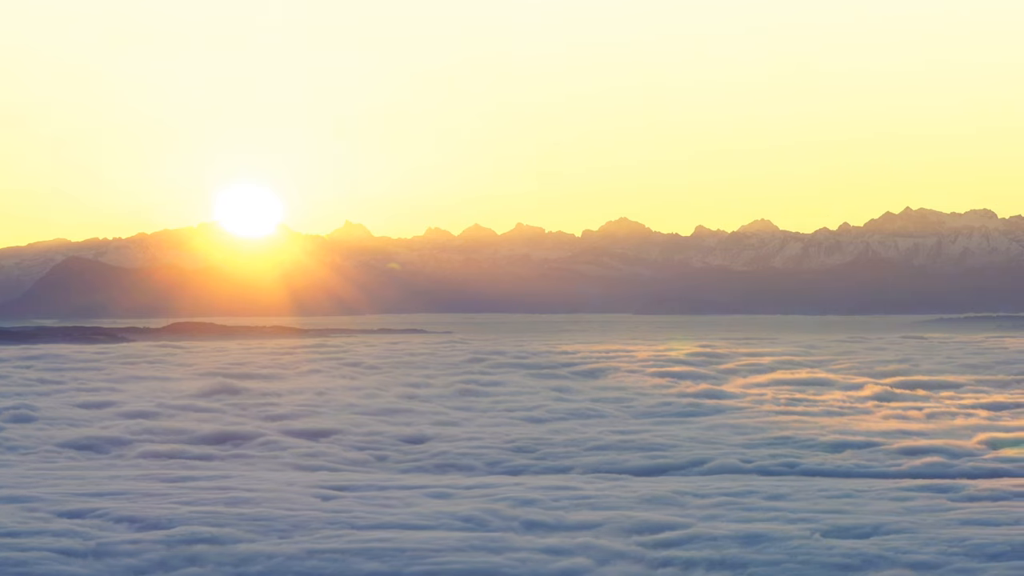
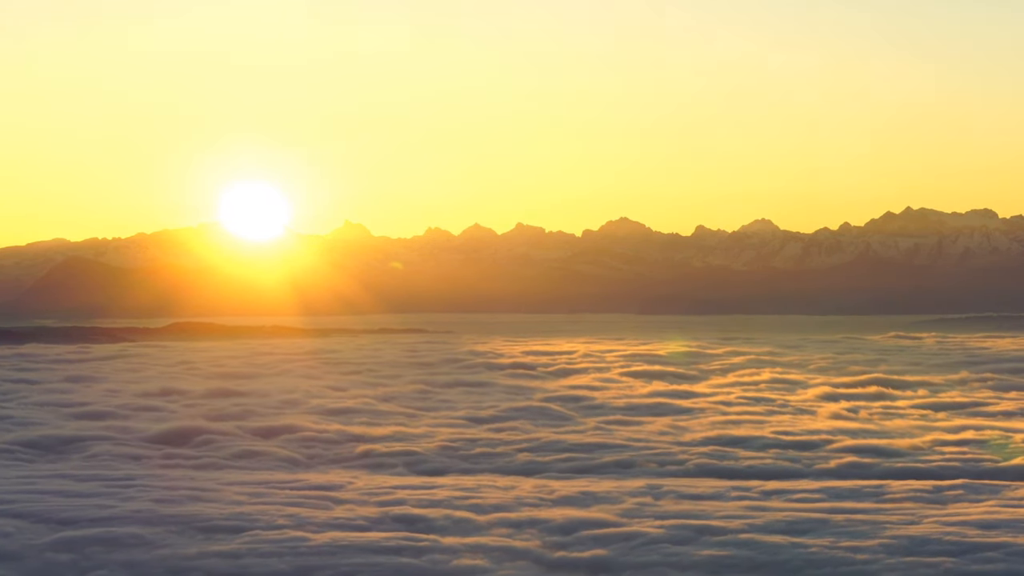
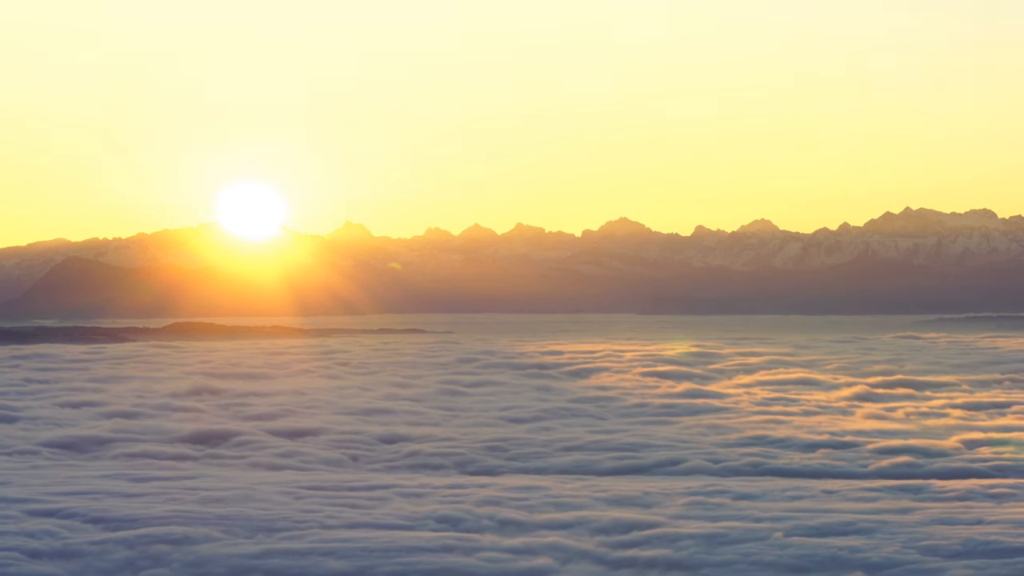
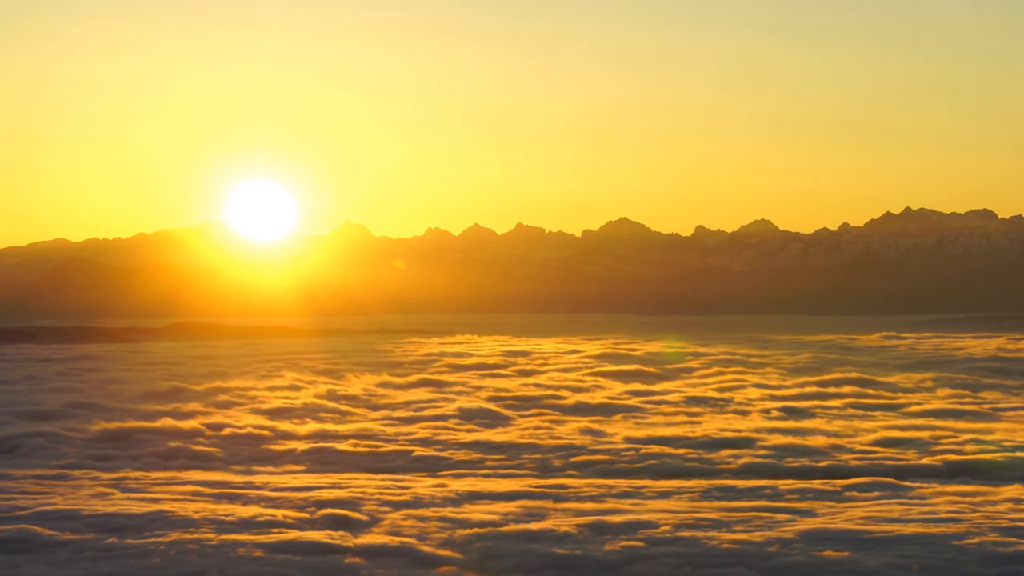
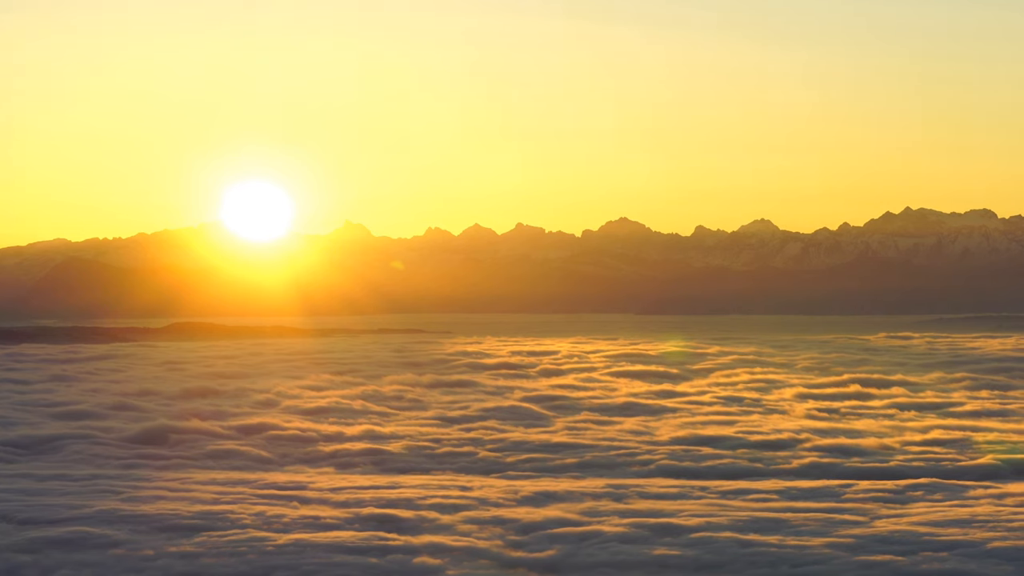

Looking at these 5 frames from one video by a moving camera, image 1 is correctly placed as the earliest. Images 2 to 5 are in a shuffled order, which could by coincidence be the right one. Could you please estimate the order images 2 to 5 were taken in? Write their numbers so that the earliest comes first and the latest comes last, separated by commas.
3, 2, 5, 4
